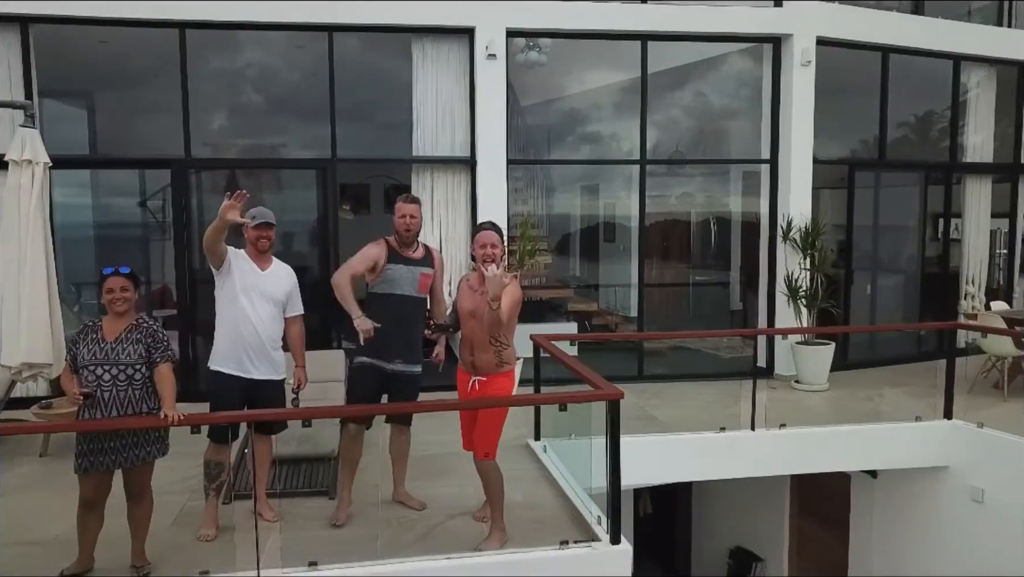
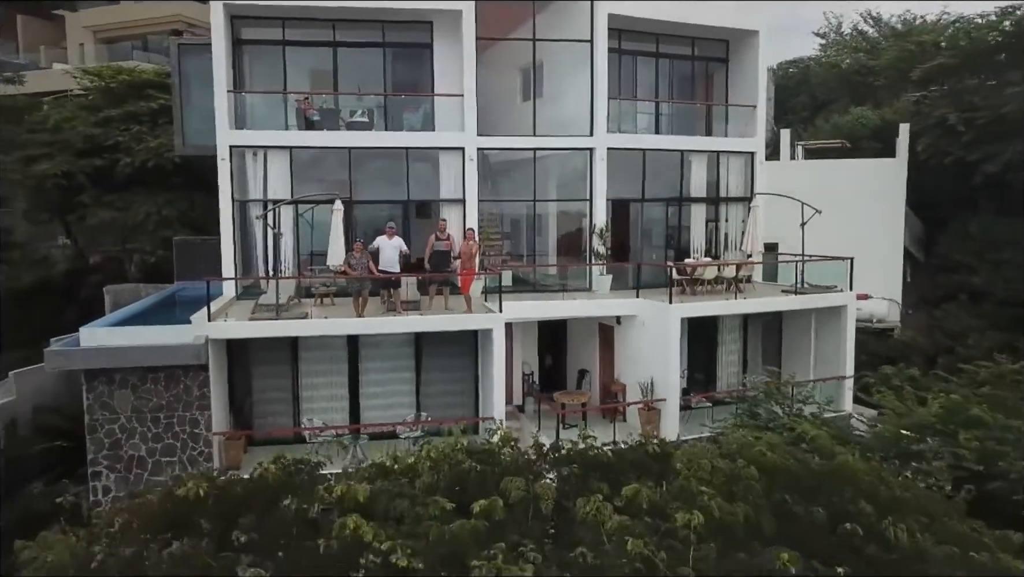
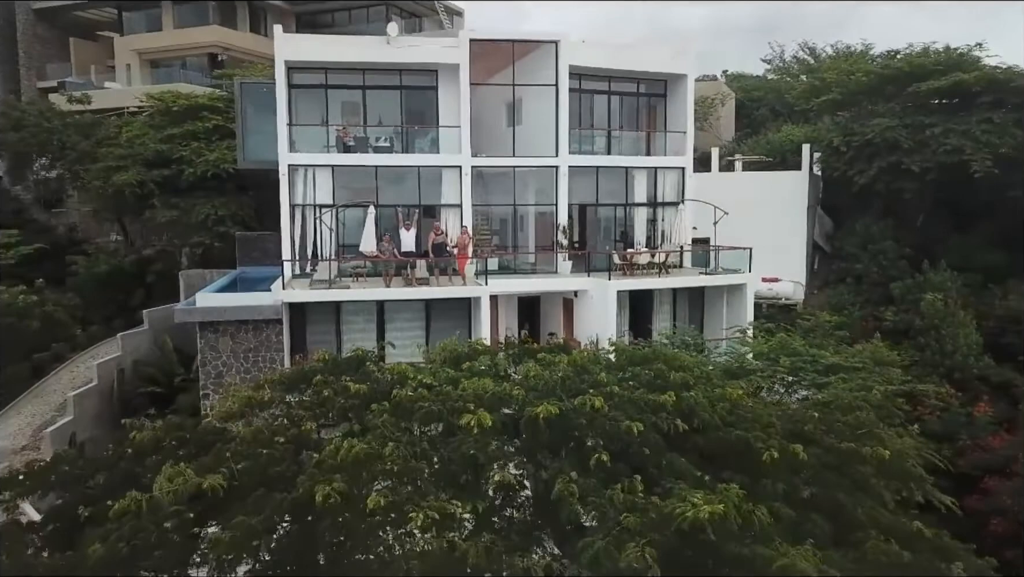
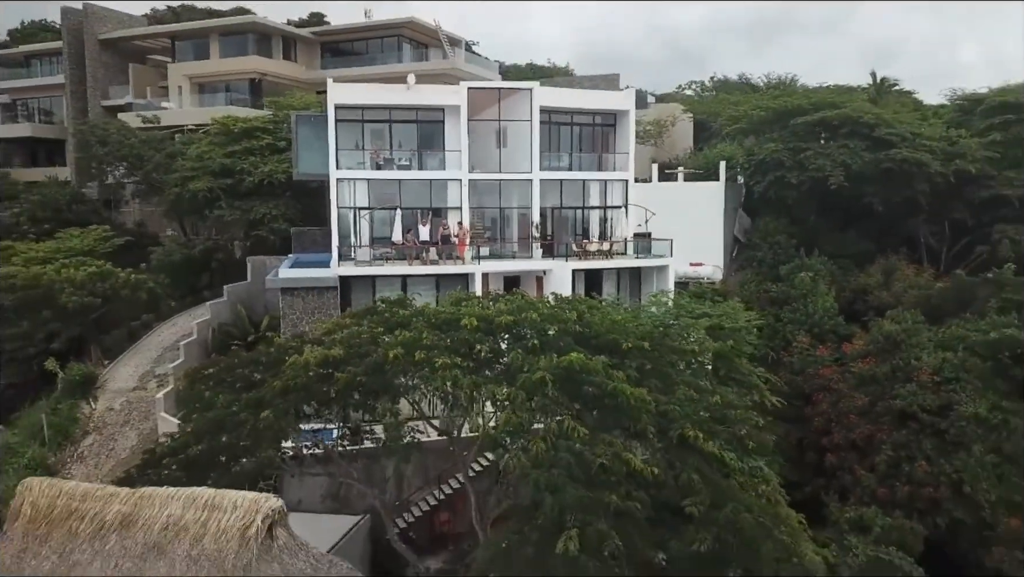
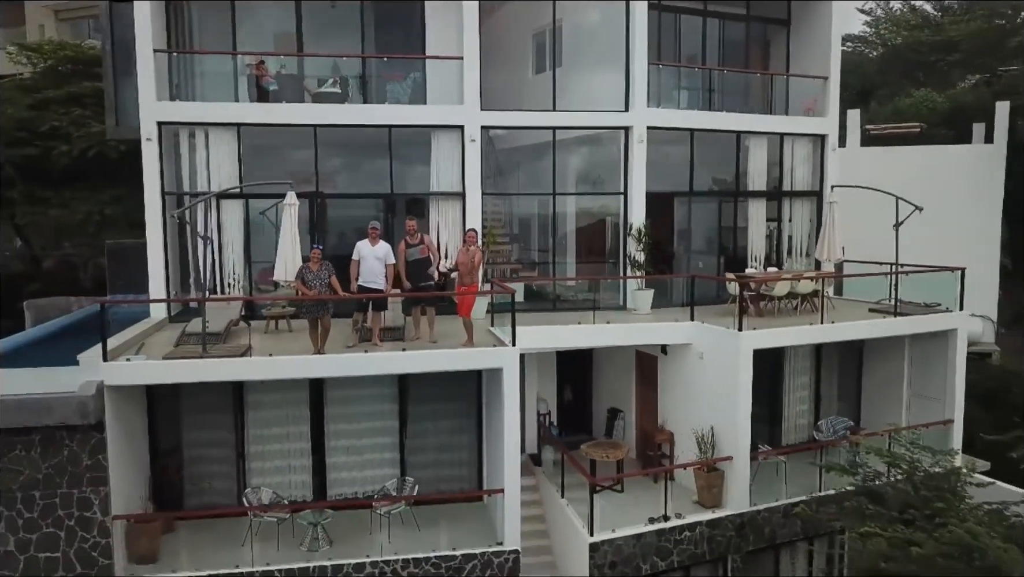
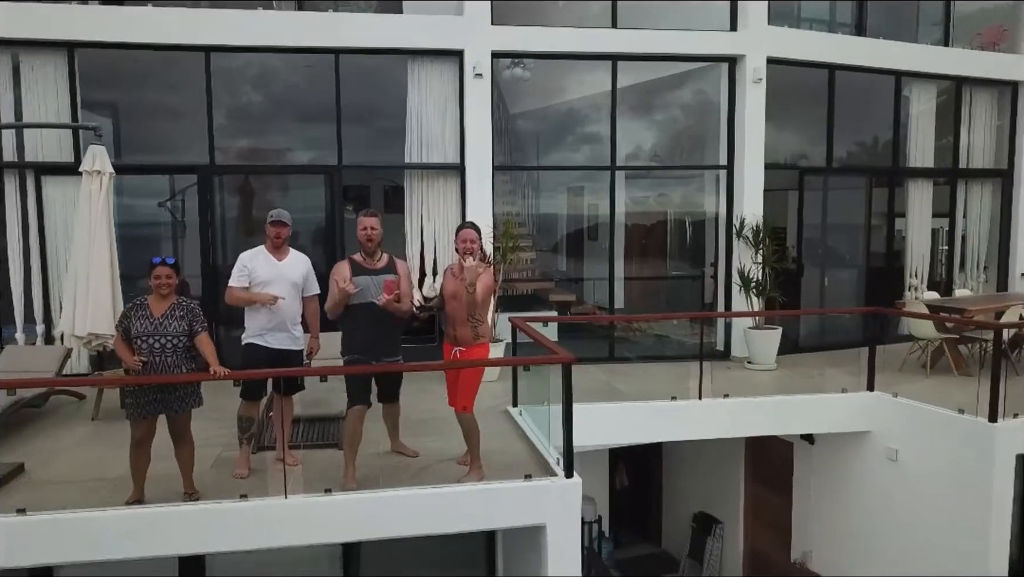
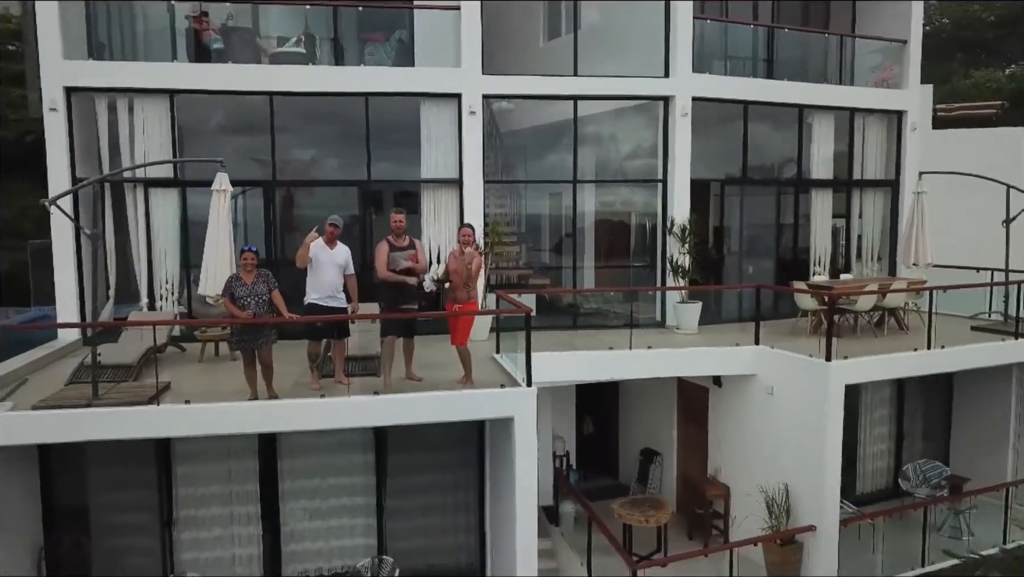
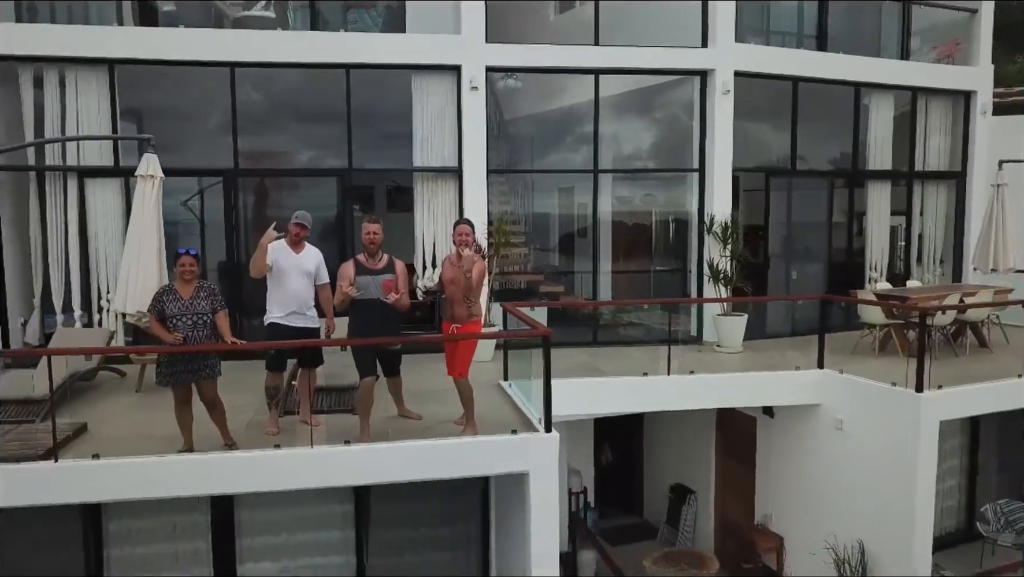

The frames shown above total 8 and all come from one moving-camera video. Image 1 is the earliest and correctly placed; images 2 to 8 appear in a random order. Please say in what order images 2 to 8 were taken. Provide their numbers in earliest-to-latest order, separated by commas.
6, 8, 7, 5, 2, 3, 4
